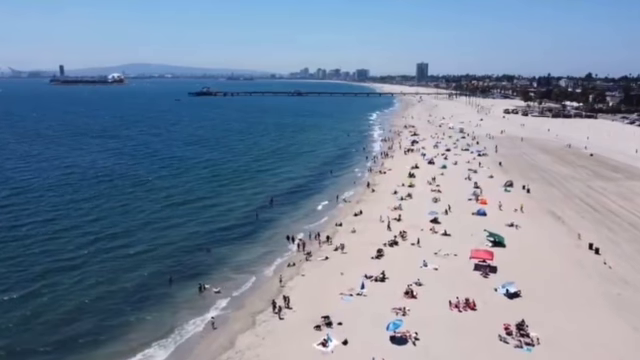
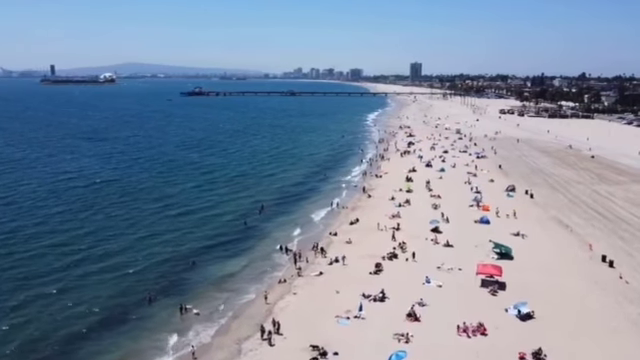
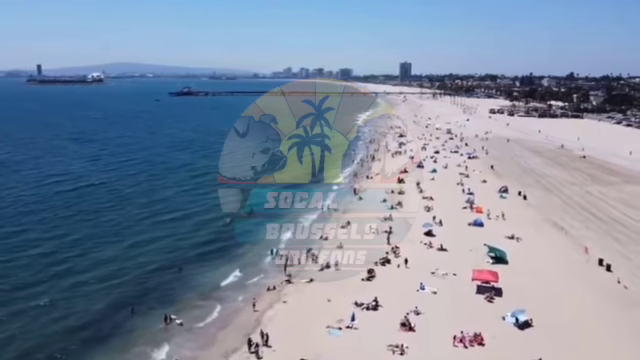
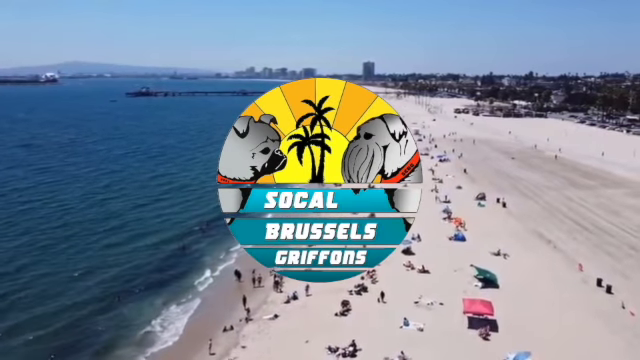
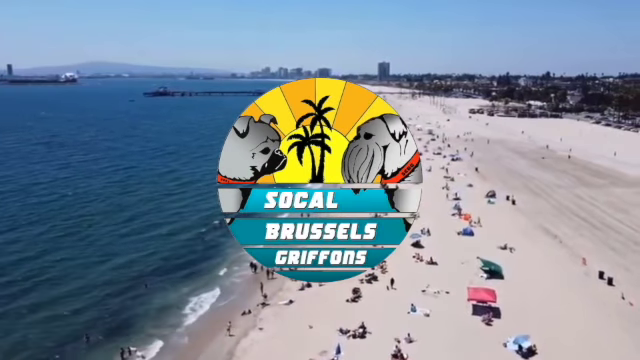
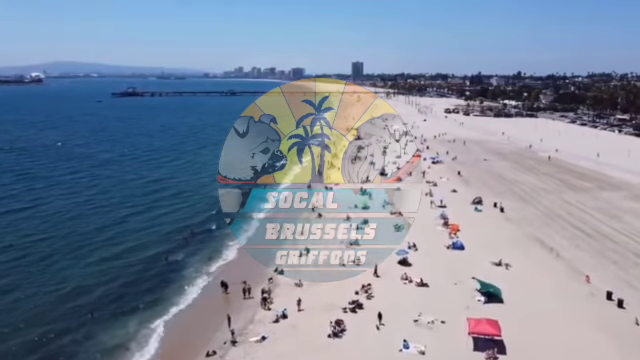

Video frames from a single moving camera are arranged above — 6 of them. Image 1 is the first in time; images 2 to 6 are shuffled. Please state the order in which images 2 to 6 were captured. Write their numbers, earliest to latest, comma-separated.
2, 3, 5, 4, 6
